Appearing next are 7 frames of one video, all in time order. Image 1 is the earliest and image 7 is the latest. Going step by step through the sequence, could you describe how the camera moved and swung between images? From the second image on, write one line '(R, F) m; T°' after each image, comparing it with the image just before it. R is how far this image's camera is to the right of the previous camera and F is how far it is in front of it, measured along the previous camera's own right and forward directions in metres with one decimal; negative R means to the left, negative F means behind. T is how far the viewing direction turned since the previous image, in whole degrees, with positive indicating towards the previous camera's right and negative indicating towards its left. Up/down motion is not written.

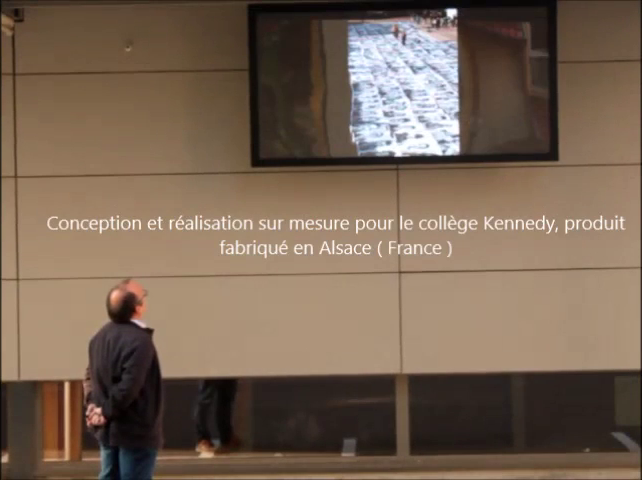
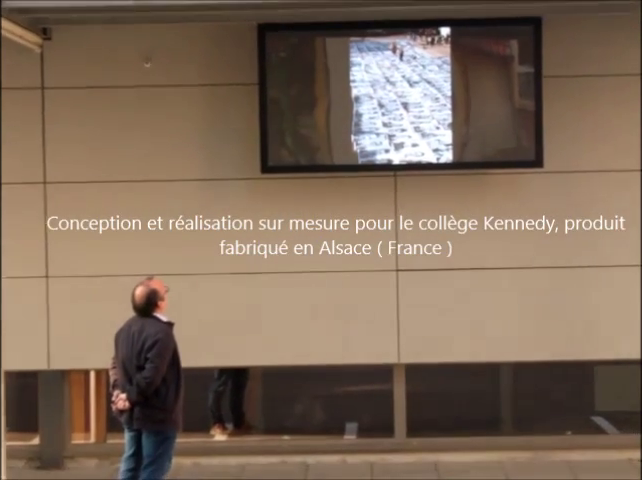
(0.0, -0.5) m; 0°
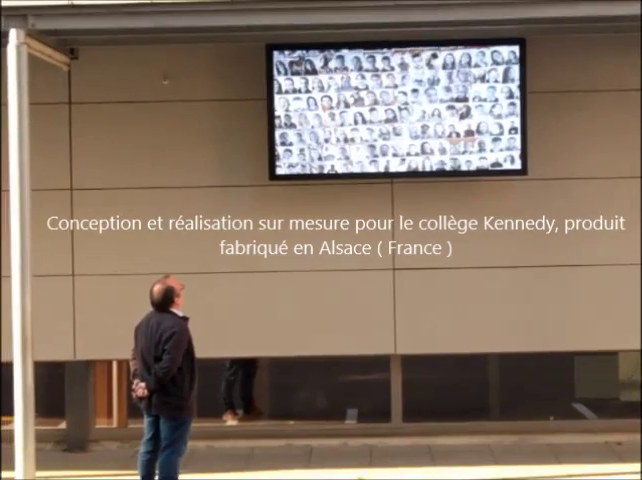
(0.0, -0.6) m; 0°
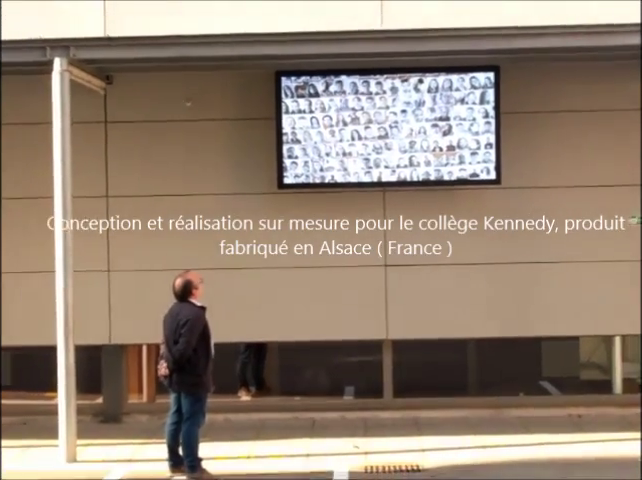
(0.0, -1.1) m; 0°
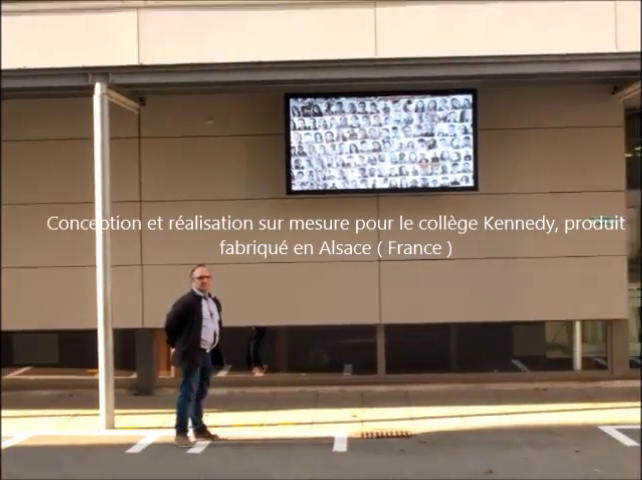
(0.0, -1.4) m; 0°
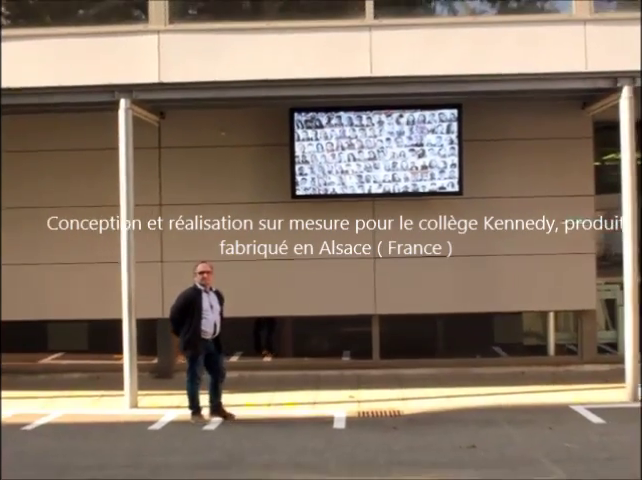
(0.0, -1.2) m; 0°
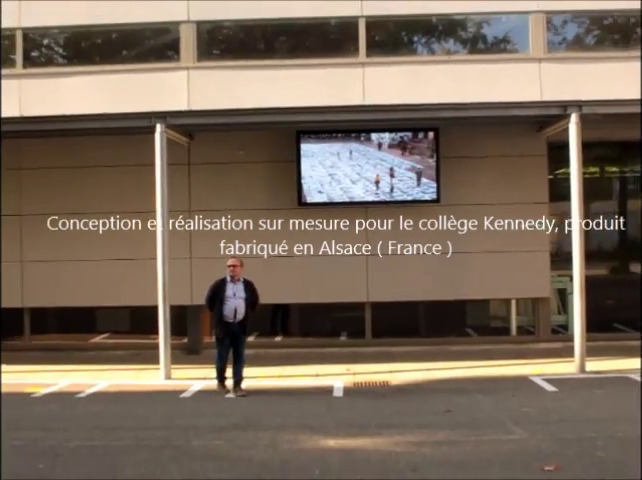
(0.0, -2.3) m; 0°
